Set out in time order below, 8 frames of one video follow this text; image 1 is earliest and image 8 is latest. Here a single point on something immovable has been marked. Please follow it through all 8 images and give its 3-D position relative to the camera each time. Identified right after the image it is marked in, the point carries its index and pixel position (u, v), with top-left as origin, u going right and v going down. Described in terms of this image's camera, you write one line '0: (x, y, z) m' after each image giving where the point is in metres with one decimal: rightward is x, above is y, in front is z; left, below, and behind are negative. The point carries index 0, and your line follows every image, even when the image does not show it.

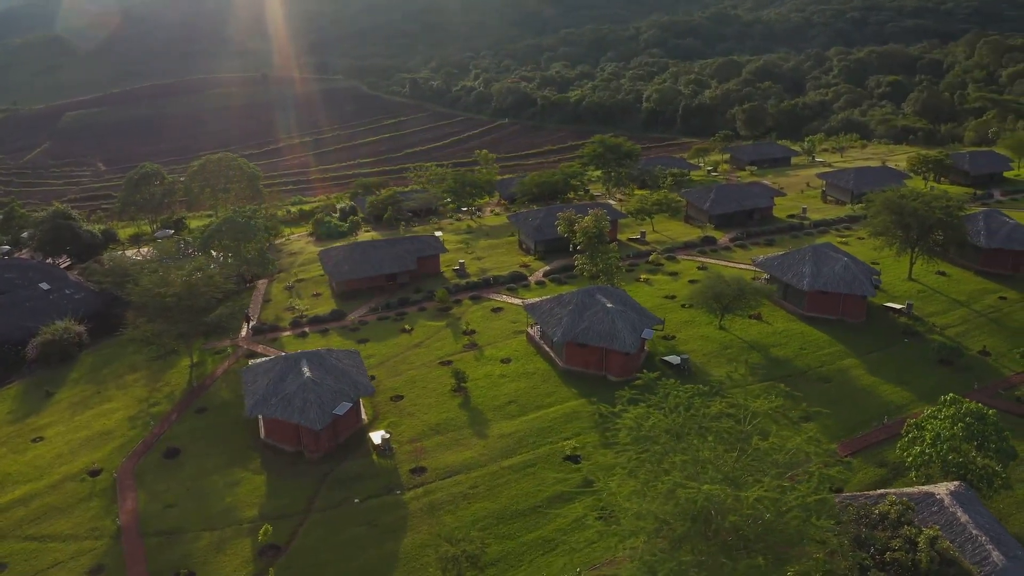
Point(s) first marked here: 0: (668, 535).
0: (+4.7, -7.0, +20.4) m
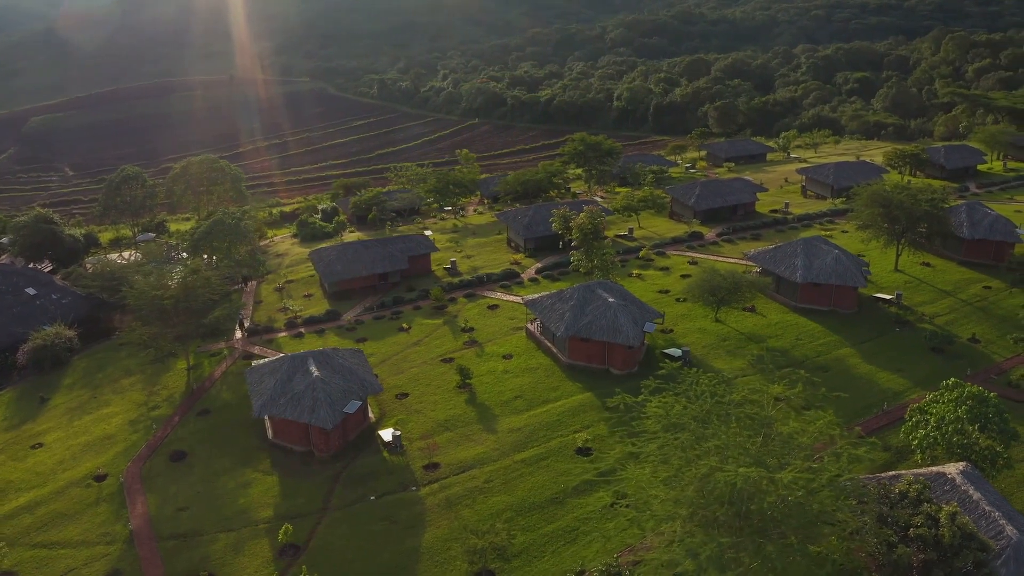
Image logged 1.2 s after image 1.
0: (+5.7, -6.7, +20.7) m
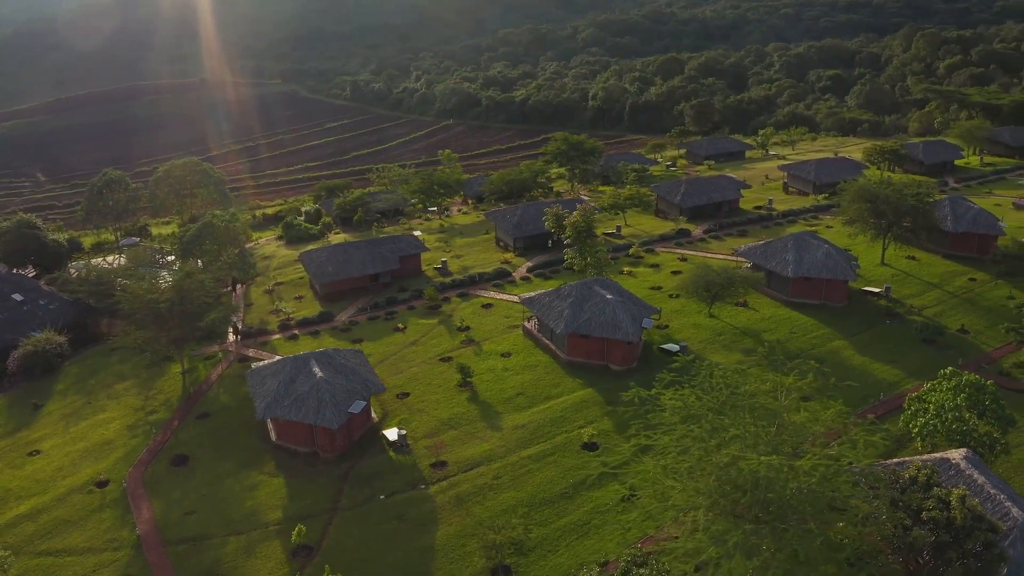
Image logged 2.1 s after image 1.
0: (+6.4, -6.5, +21.0) m
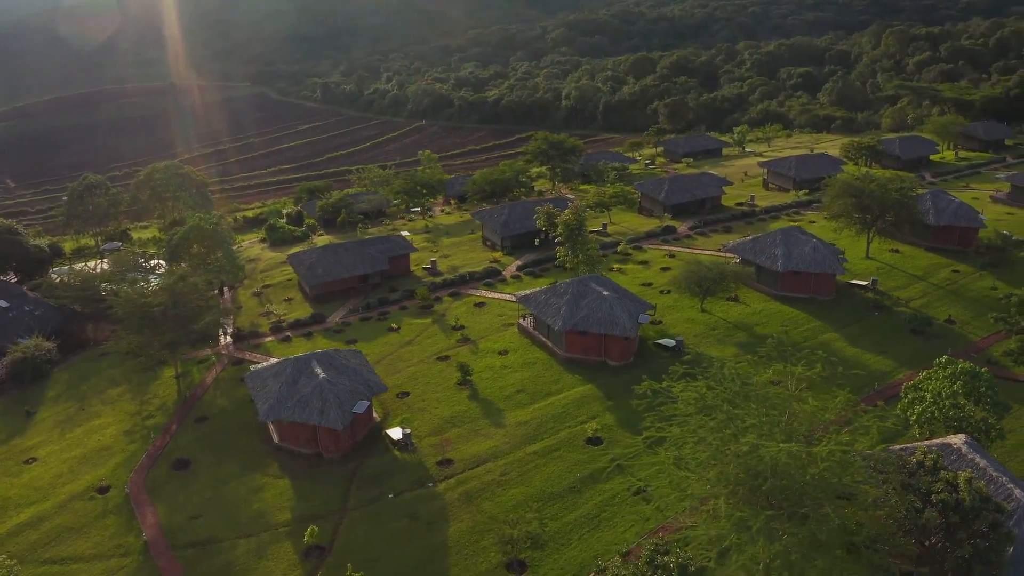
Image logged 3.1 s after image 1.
0: (+7.0, -6.3, +21.4) m
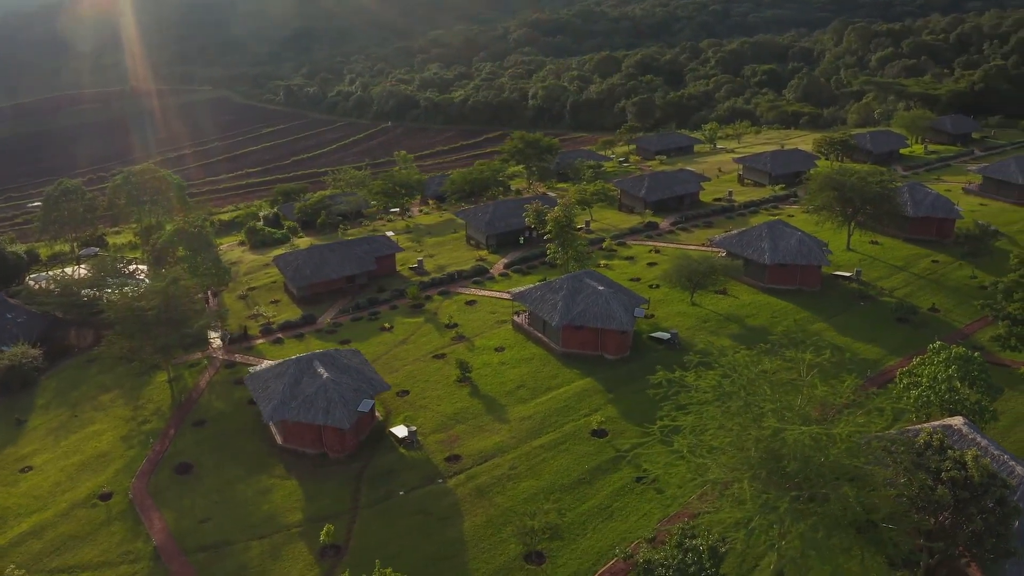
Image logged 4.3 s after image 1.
0: (+7.8, -5.9, +21.9) m
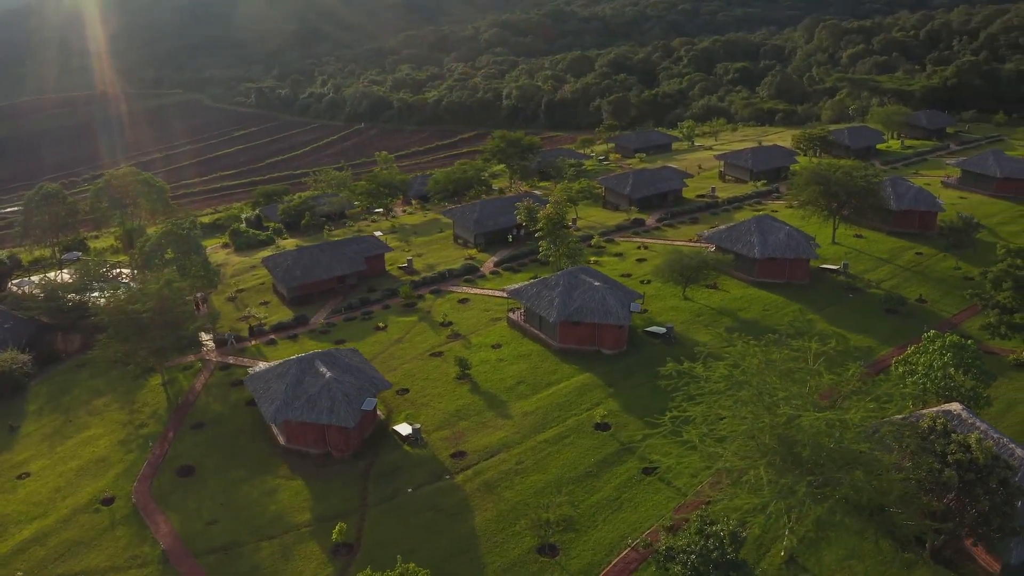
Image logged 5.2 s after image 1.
0: (+8.4, -5.6, +22.3) m
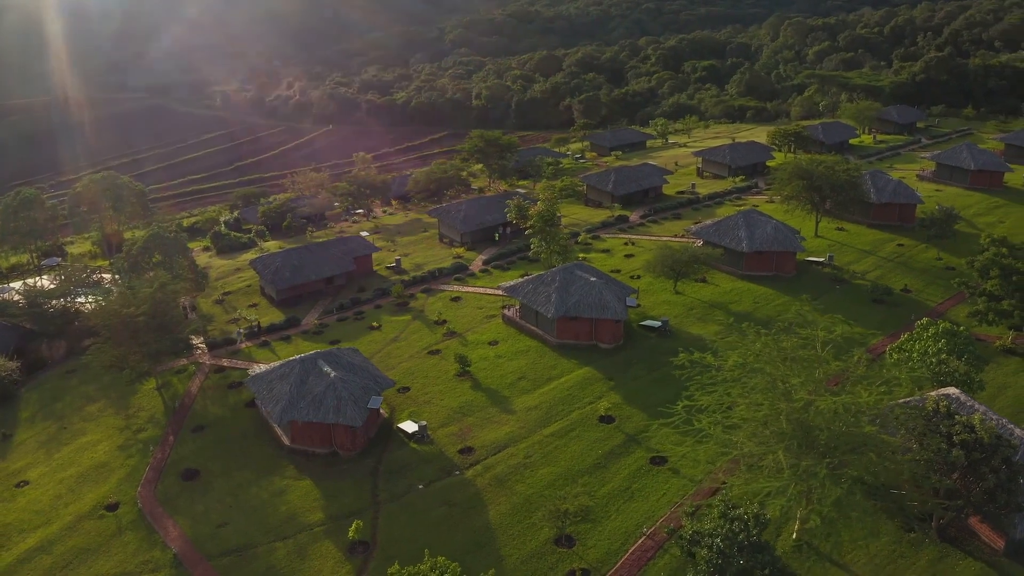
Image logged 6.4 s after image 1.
0: (+9.1, -5.2, +22.9) m
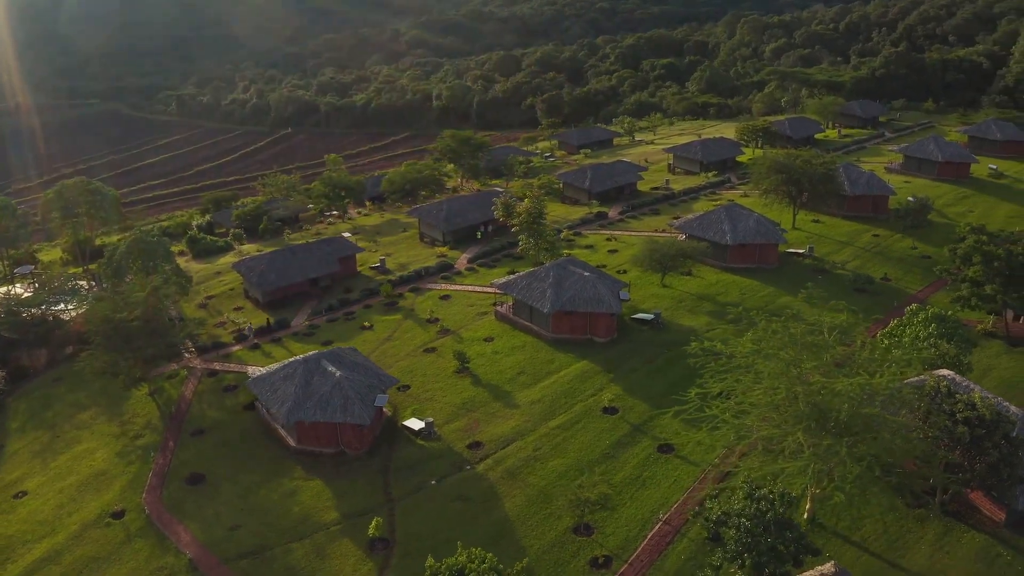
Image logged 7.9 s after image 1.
0: (+9.9, -4.8, +23.7) m
